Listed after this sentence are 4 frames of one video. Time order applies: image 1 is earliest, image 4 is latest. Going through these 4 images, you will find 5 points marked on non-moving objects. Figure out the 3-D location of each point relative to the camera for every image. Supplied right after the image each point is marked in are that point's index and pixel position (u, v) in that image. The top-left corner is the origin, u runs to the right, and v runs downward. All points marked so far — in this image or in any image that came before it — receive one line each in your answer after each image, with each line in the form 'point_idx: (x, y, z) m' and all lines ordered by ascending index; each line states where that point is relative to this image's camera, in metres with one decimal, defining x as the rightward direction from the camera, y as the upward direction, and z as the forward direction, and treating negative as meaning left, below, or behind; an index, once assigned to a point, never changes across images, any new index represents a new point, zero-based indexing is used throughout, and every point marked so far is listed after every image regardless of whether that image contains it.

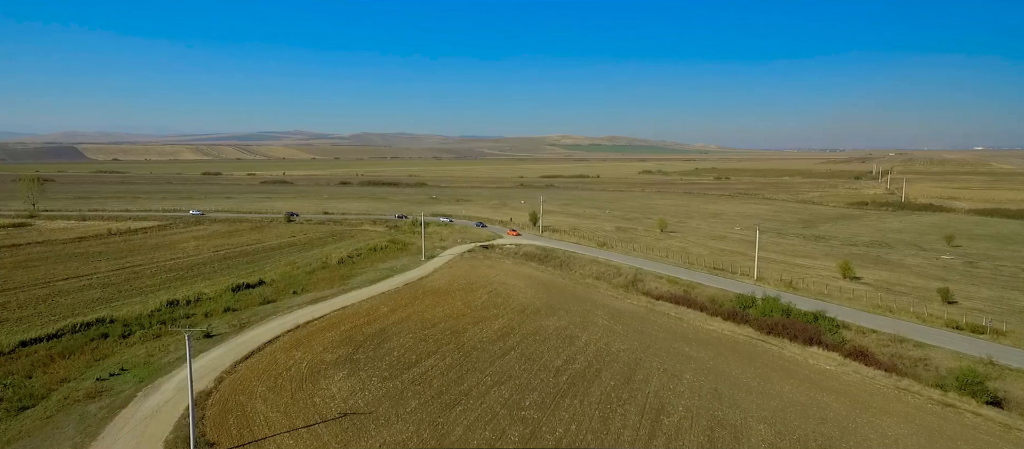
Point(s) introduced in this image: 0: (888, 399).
0: (+13.9, -6.4, +19.8) m
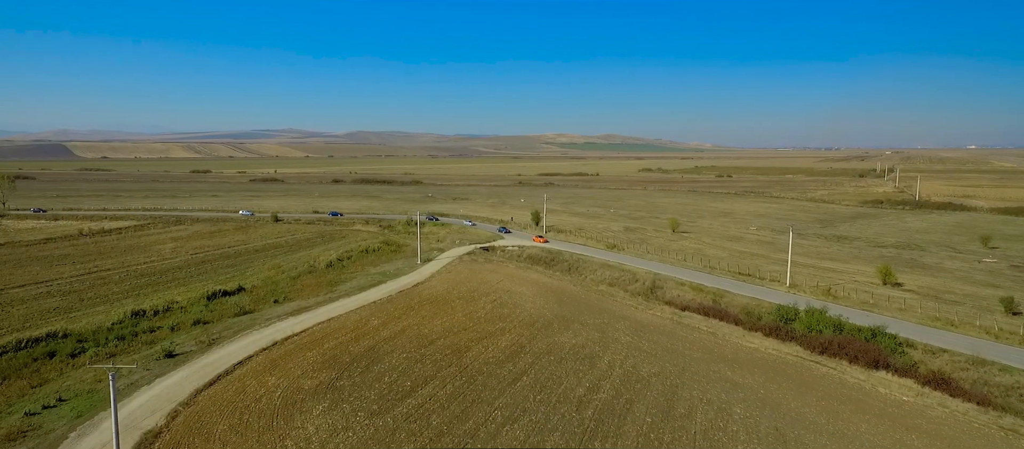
0: (+14.4, -6.5, +16.1) m
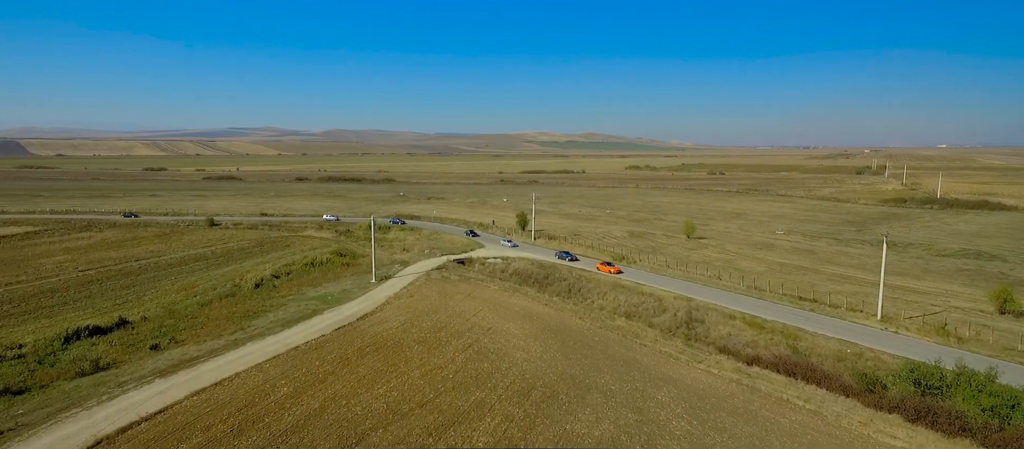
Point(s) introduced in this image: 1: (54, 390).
0: (+14.3, -7.0, +6.2) m
1: (-16.9, -6.2, +19.9) m
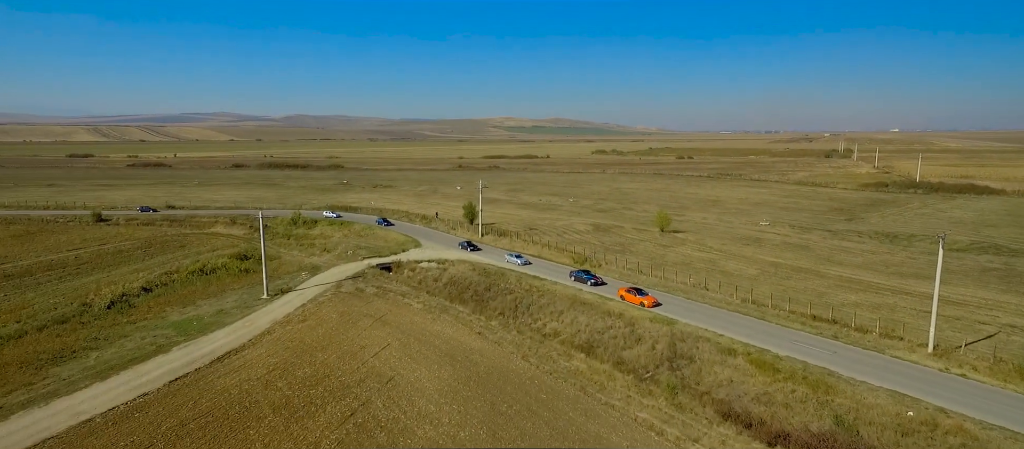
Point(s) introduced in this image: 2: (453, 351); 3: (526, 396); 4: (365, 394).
0: (+12.5, -7.4, -0.6) m
1: (-19.5, -6.6, +11.2) m
2: (-2.1, -4.6, +19.8) m
3: (+0.4, -5.2, +16.3) m
4: (-4.5, -5.2, +16.6) m
